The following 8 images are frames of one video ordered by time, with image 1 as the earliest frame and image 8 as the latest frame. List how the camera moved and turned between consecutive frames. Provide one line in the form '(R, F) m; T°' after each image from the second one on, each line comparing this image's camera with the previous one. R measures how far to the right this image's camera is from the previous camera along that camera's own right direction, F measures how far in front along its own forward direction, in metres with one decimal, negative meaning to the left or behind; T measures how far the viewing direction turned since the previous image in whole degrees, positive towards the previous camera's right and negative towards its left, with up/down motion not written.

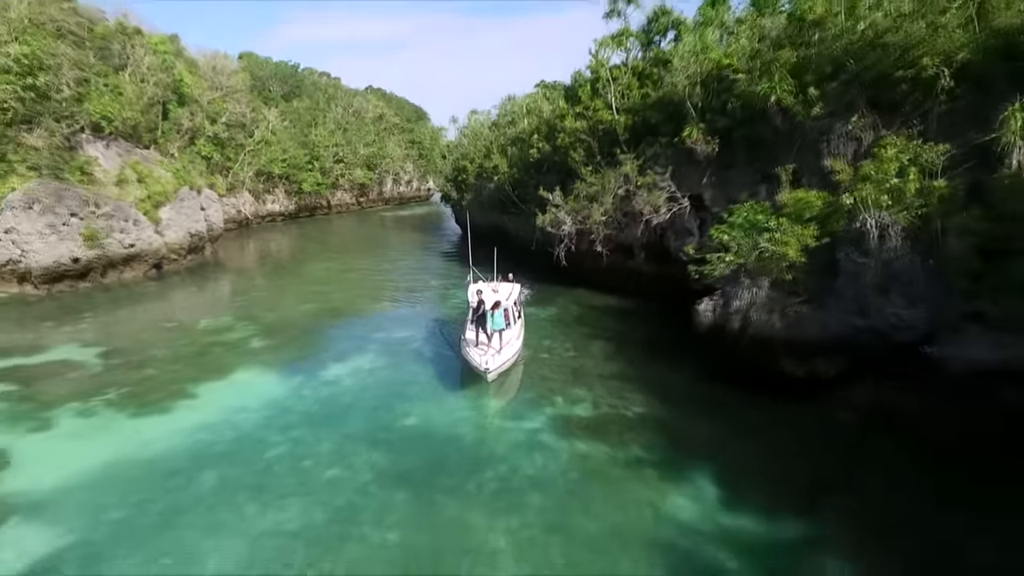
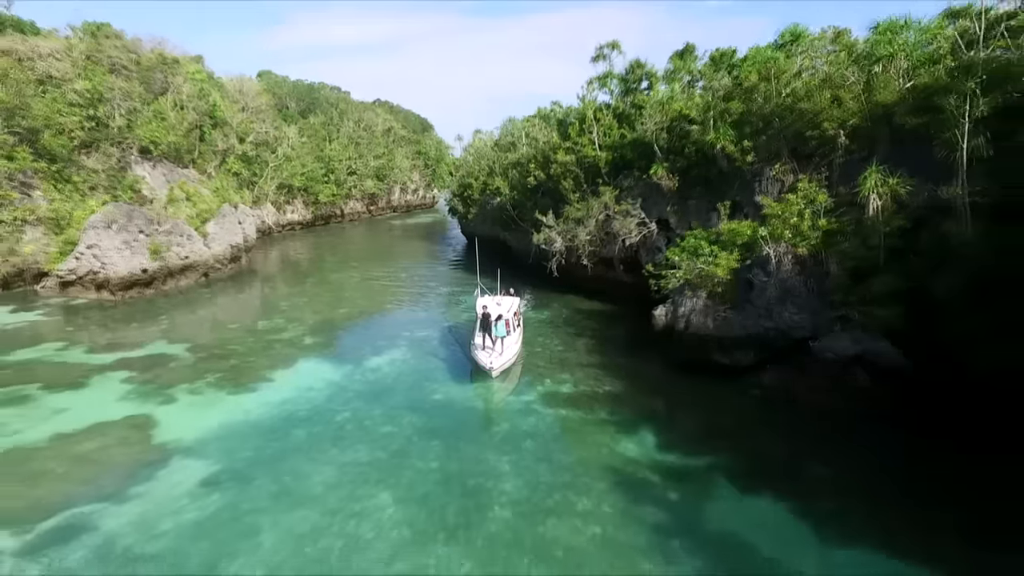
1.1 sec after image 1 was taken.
(0.0, -4.6) m; 0°
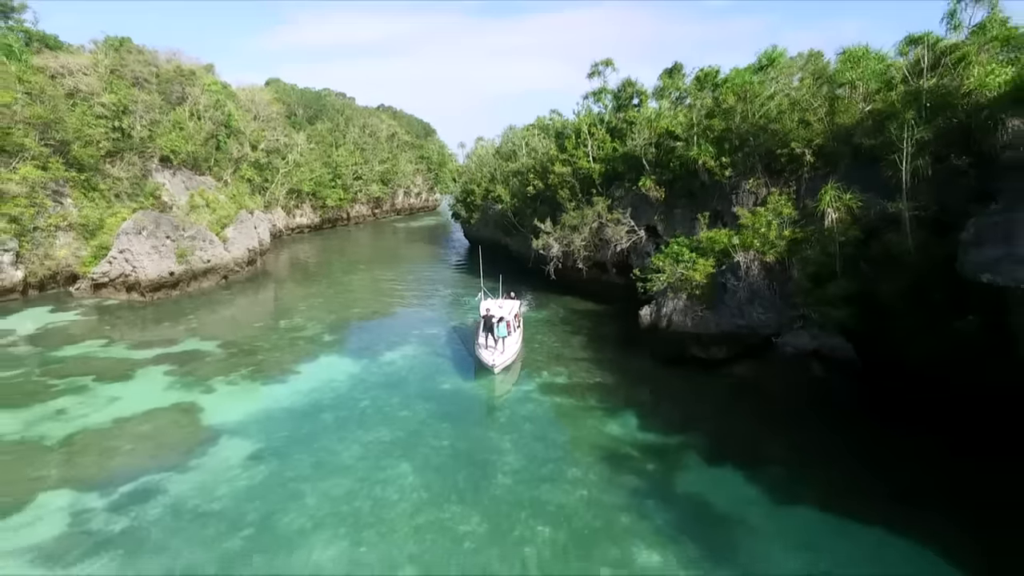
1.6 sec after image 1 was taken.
(0.0, -2.3) m; 0°
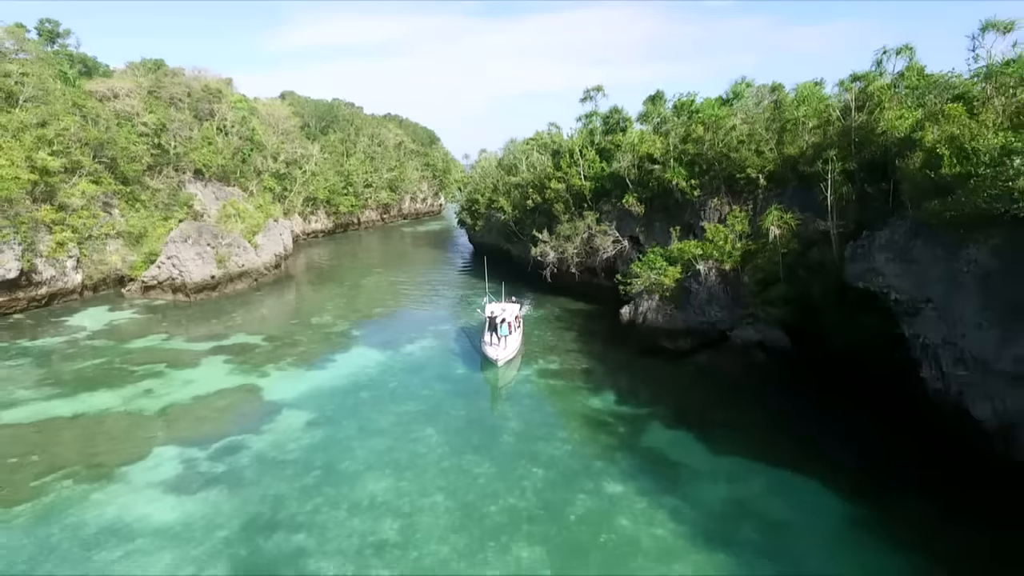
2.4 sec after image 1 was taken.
(0.0, -4.2) m; 0°
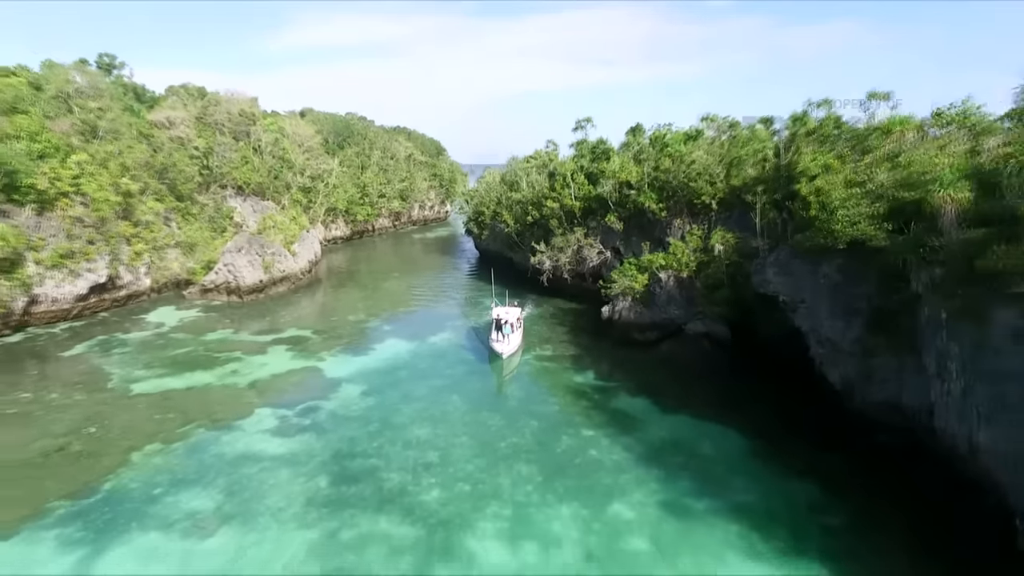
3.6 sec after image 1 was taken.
(-0.1, -6.5) m; 0°
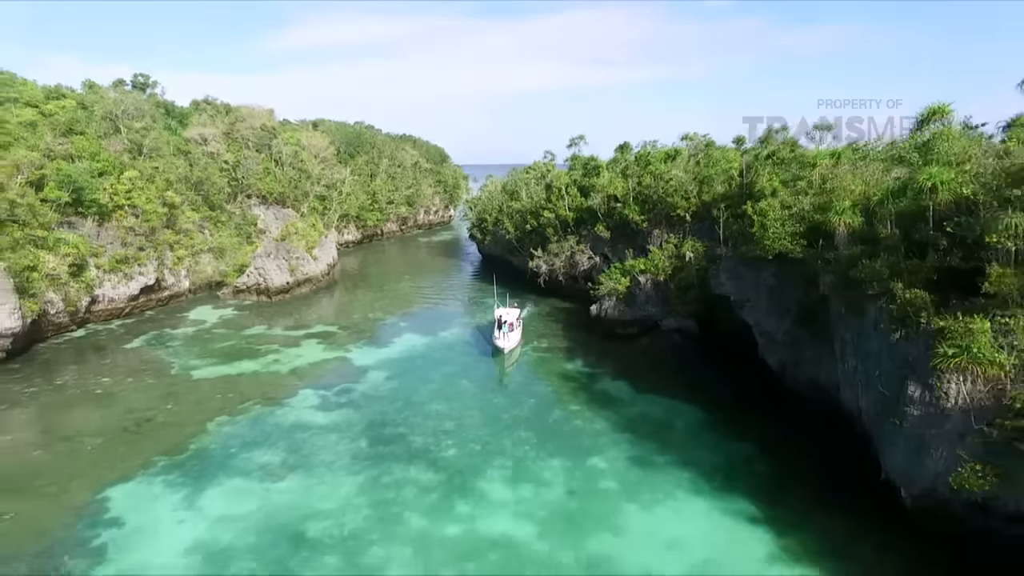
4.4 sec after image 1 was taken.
(0.0, -4.9) m; 0°
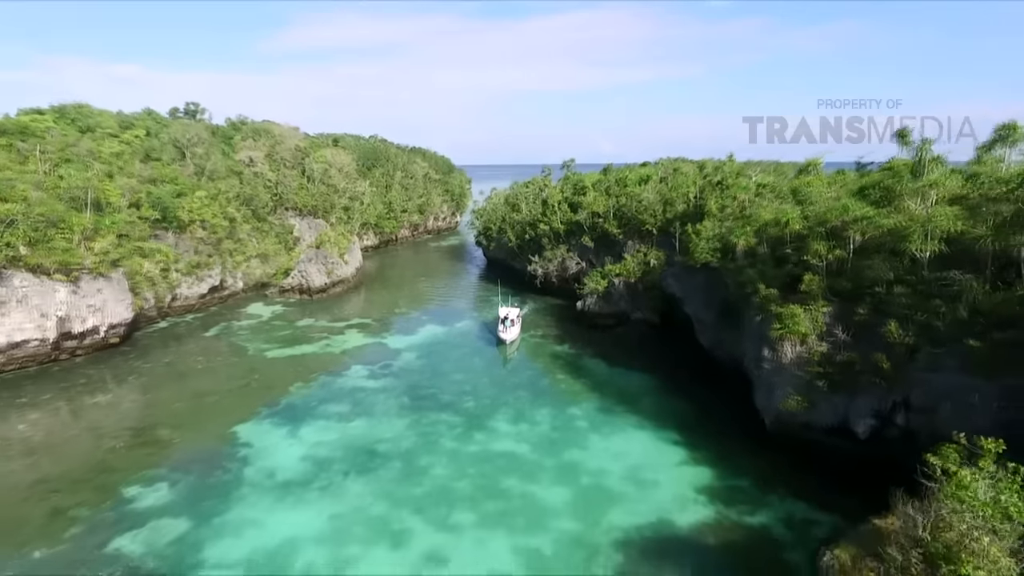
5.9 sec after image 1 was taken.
(0.0, -9.0) m; 0°
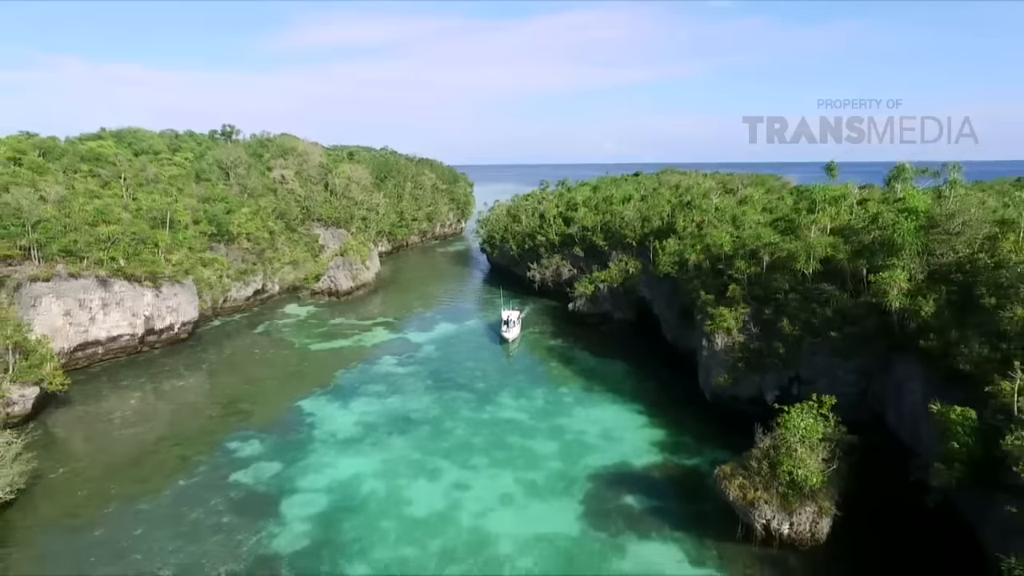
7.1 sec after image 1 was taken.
(-0.1, -8.3) m; 0°
